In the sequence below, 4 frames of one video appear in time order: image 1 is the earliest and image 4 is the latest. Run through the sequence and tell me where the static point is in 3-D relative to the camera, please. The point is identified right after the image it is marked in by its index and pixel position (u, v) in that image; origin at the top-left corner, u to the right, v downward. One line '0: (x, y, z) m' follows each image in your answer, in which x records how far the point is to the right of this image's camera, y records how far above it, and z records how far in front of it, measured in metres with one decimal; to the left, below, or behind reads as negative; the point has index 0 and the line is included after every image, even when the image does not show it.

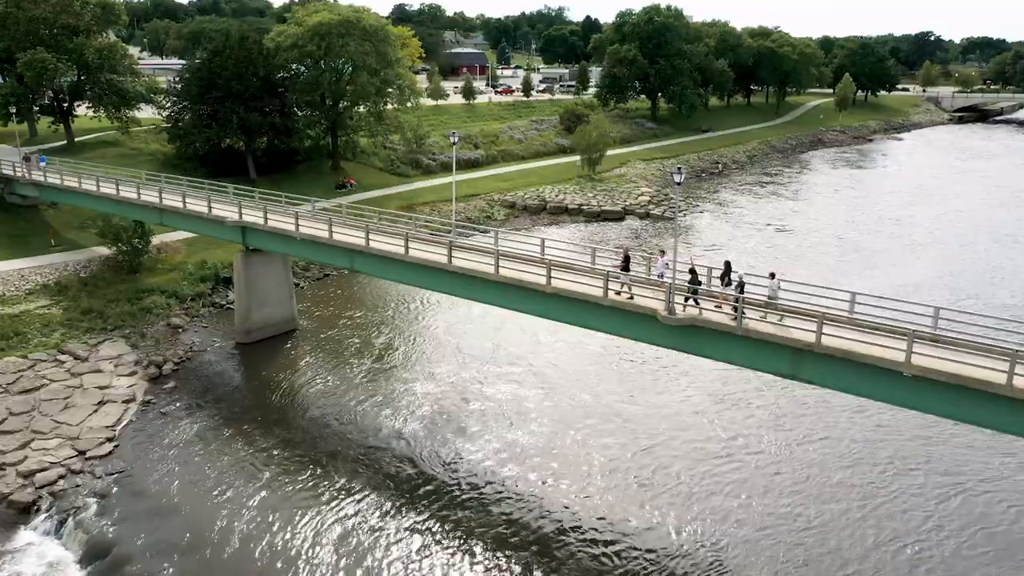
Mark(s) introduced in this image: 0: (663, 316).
0: (+3.7, -0.7, +19.8) m
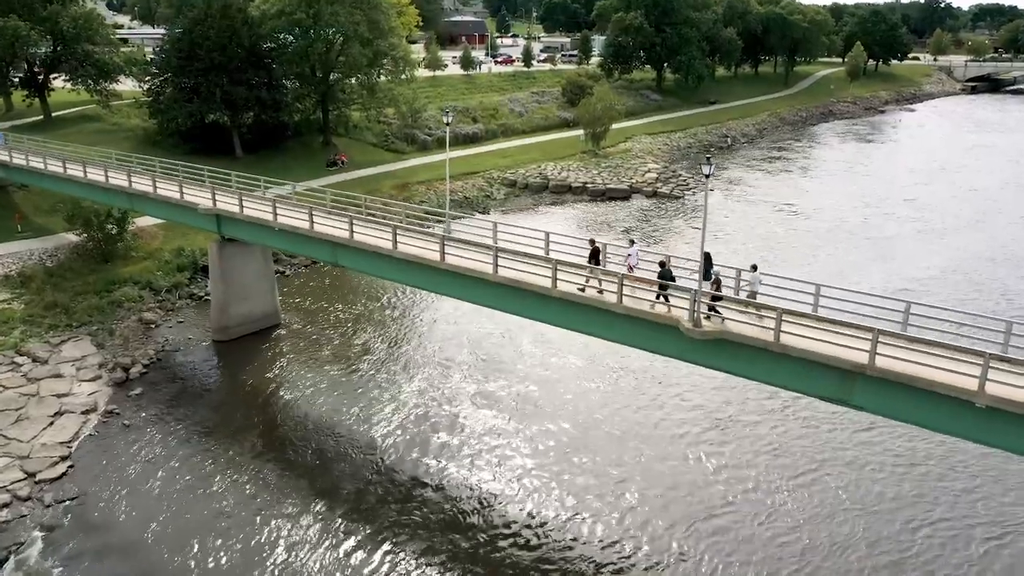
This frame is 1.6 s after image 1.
0: (+3.8, -0.9, +17.2) m
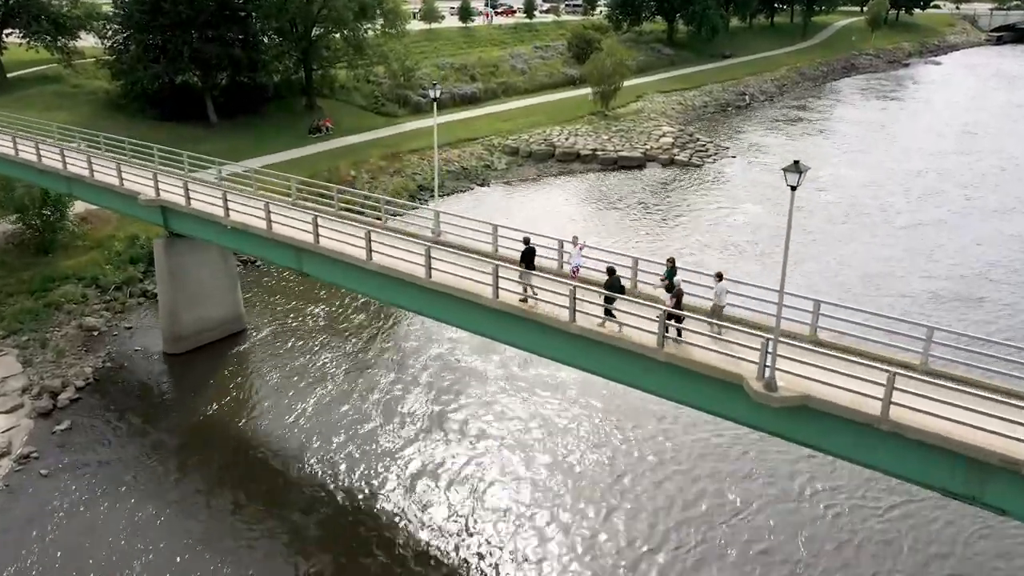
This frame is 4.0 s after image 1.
0: (+3.9, -1.6, +12.7) m
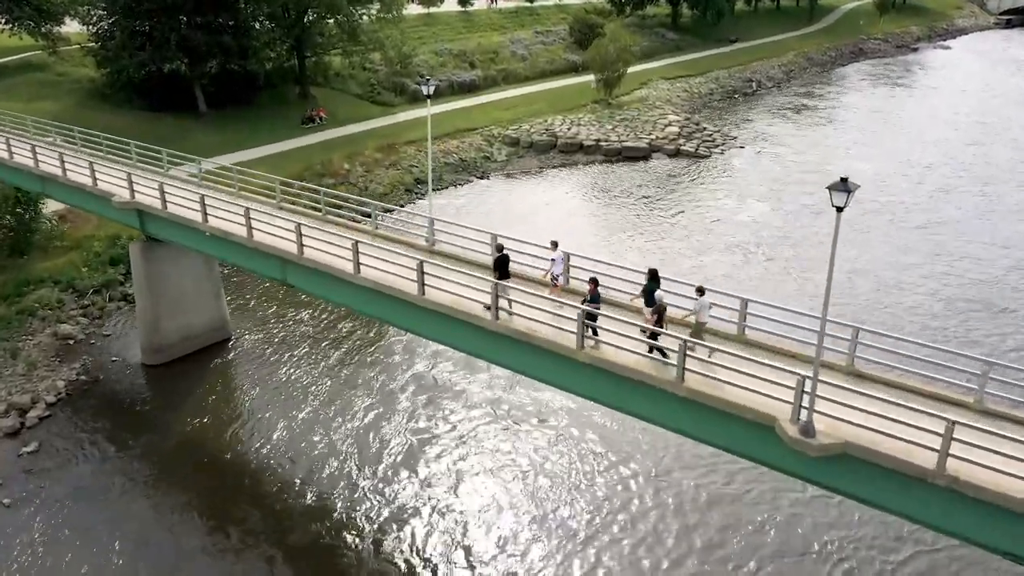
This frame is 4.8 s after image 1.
0: (+3.9, -2.0, +11.1) m
